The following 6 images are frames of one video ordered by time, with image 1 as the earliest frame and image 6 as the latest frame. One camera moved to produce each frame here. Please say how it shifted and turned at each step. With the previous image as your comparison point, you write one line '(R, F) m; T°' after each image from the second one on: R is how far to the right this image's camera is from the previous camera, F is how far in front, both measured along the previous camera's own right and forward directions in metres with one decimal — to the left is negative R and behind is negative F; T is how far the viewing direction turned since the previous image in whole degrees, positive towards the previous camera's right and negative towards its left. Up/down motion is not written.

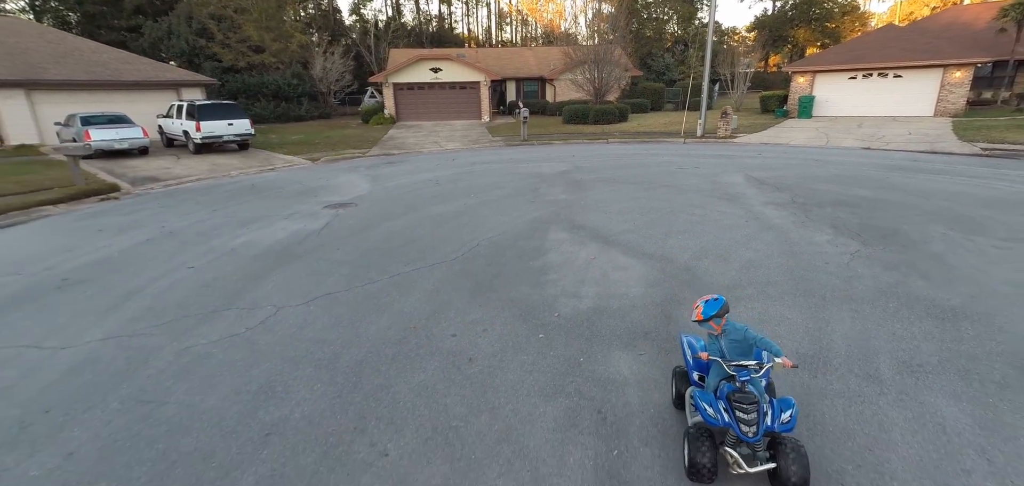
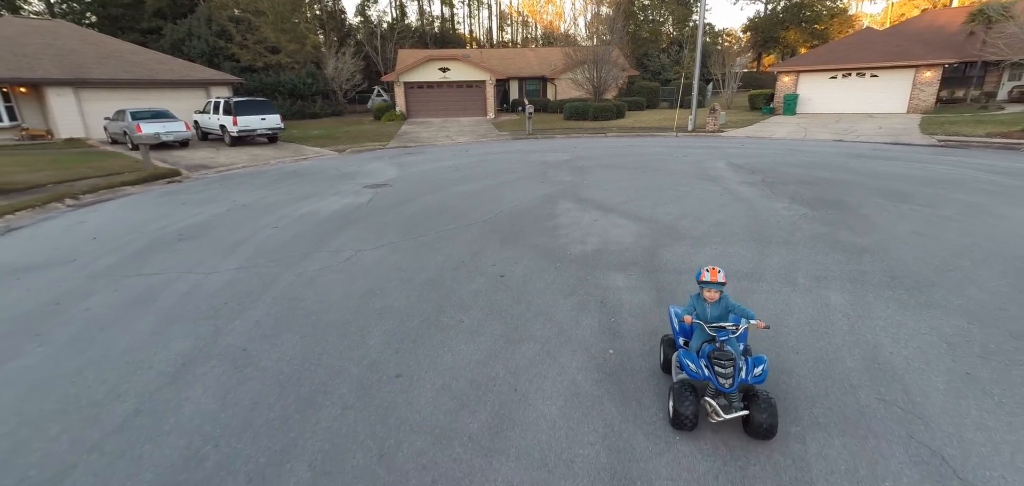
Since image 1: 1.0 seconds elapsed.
(-0.3, -1.5) m; 0°
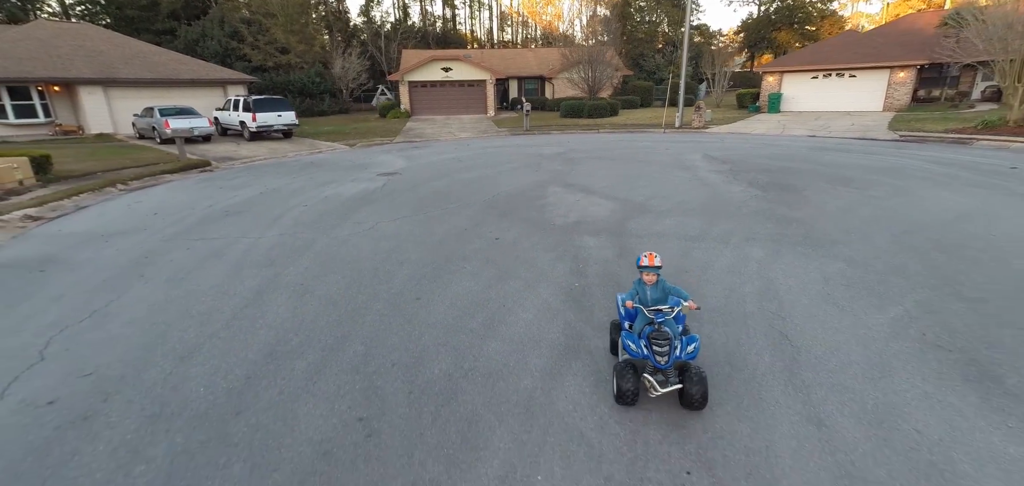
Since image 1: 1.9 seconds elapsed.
(+0.1, -1.2) m; 0°
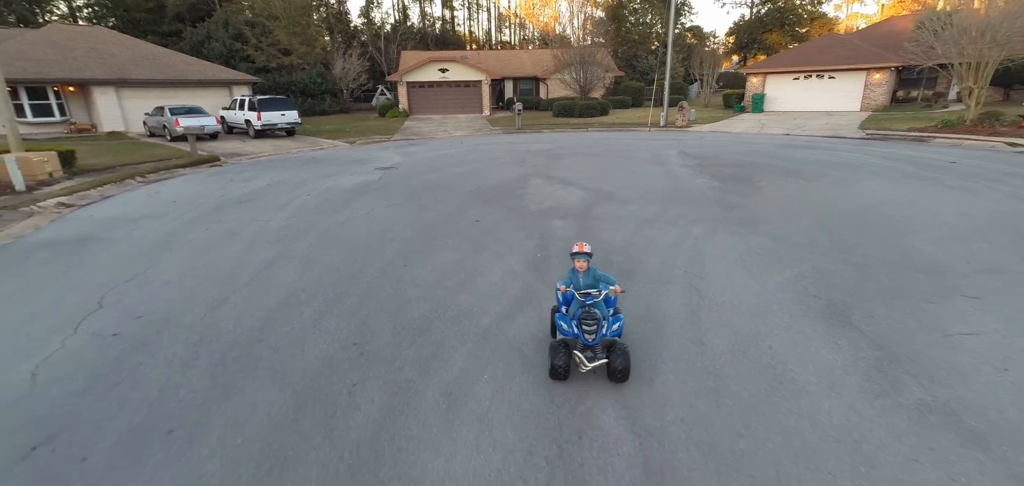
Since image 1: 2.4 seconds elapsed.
(+0.4, -0.9) m; 0°
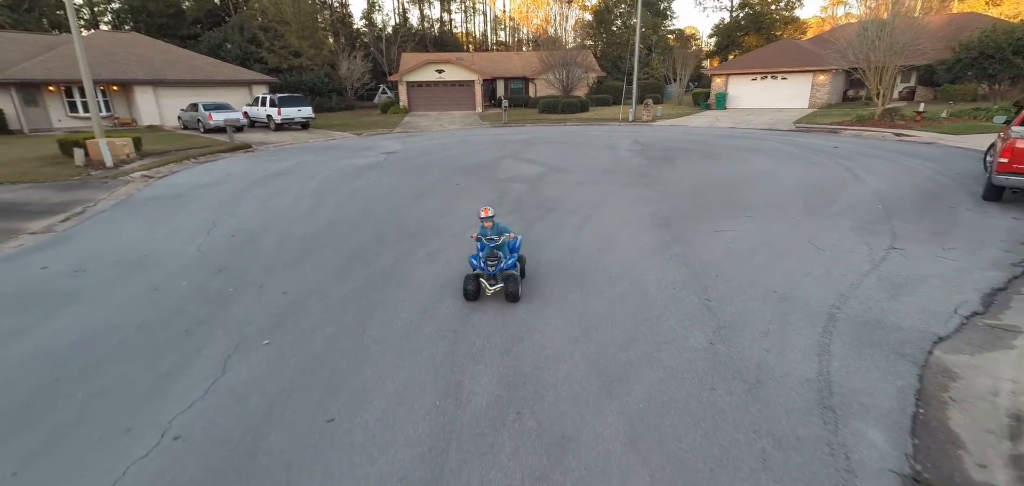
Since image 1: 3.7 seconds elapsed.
(+0.6, -2.7) m; 0°
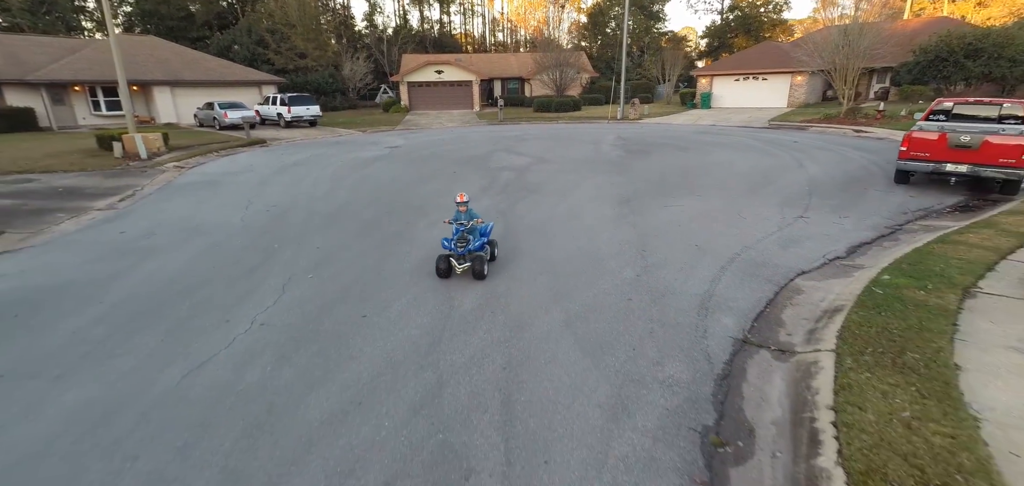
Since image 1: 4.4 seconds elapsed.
(+0.2, -1.4) m; 0°
